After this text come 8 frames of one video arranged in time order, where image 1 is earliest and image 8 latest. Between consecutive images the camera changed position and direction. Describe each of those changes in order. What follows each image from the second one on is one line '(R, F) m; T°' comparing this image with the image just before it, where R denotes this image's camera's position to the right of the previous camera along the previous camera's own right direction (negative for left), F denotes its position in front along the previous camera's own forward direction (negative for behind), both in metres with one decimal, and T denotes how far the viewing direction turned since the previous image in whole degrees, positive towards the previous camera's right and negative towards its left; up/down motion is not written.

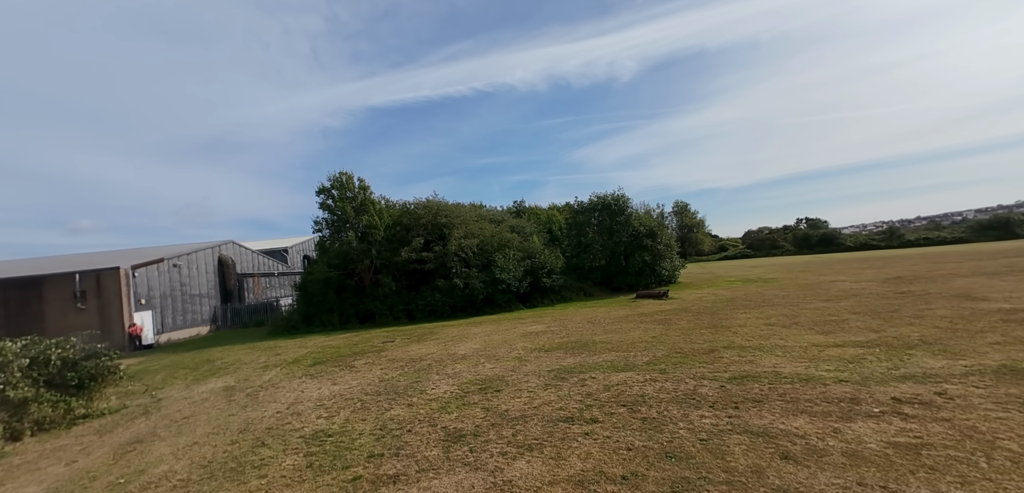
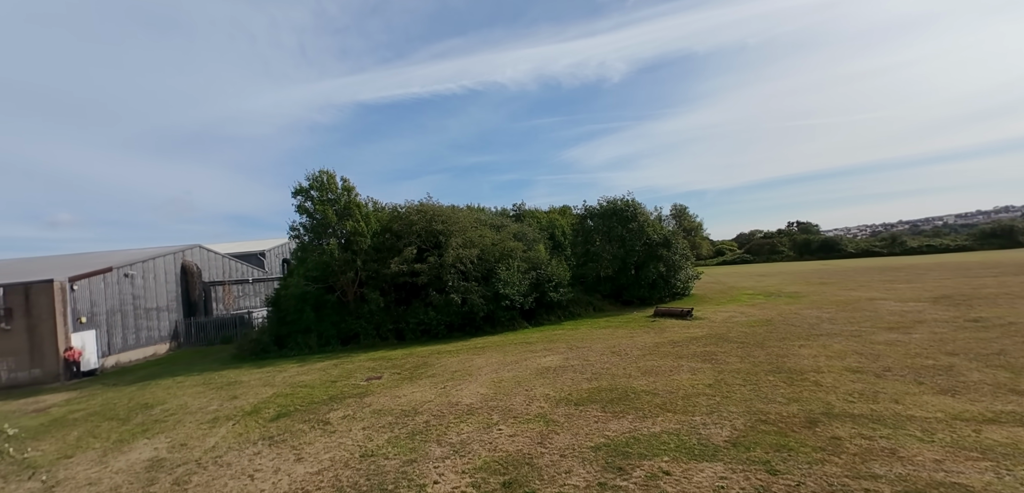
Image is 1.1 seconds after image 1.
(-0.7, +2.6) m; +1°
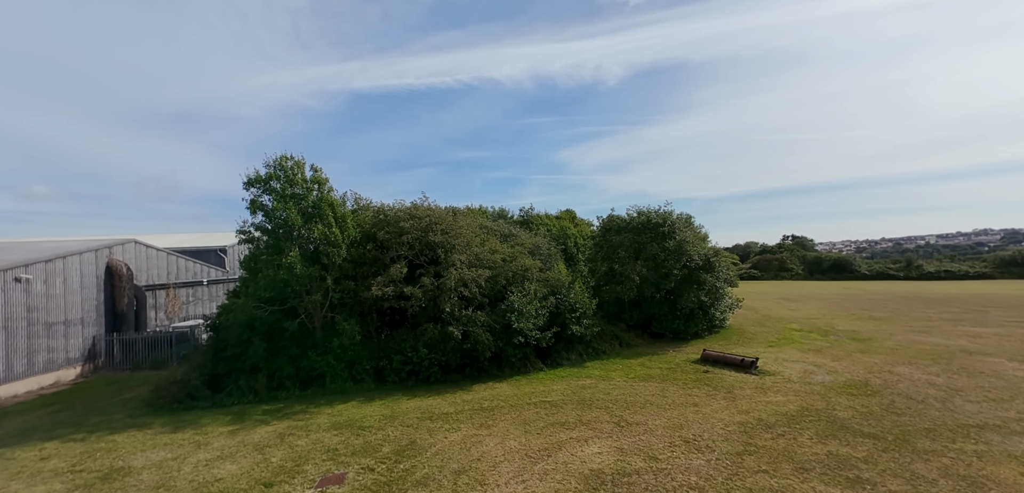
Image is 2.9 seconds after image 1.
(-1.1, +4.3) m; +2°
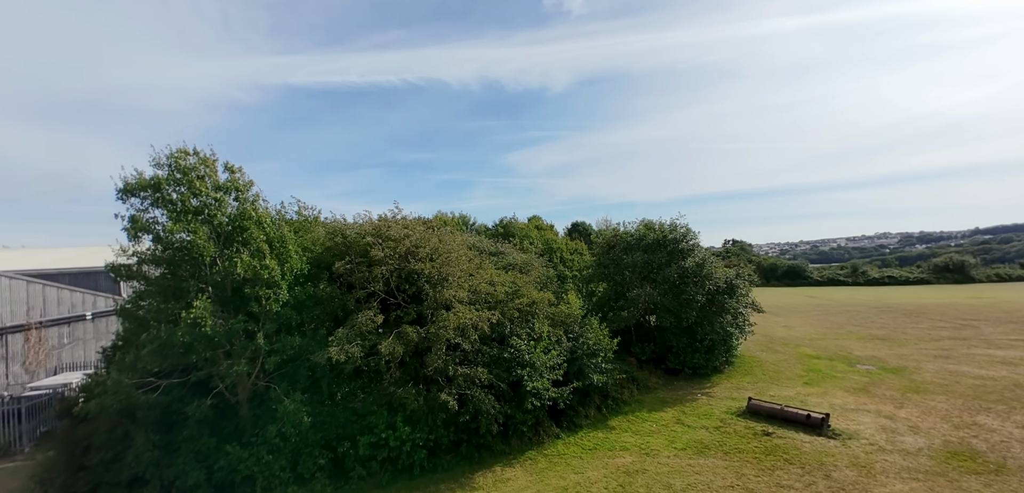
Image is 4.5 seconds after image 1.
(-1.7, +4.0) m; +7°
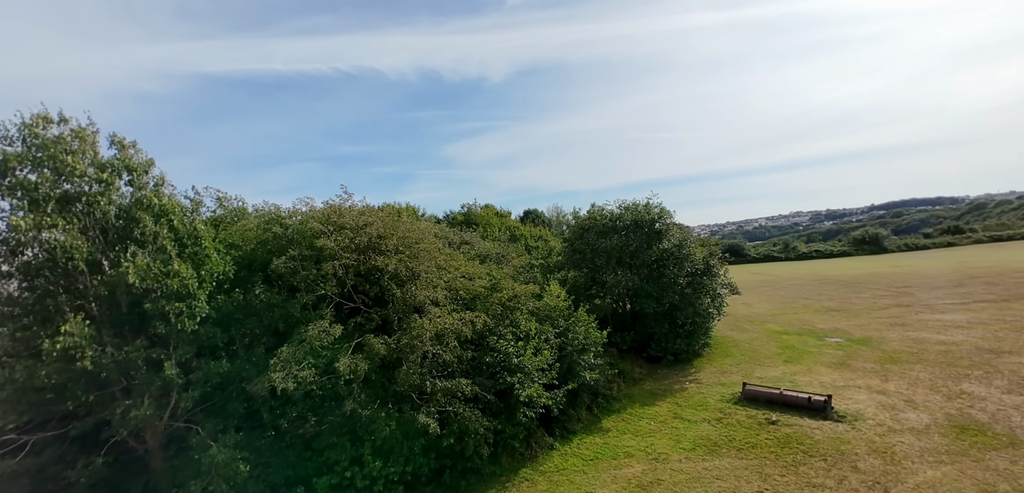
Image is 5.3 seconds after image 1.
(-0.8, +1.8) m; +7°
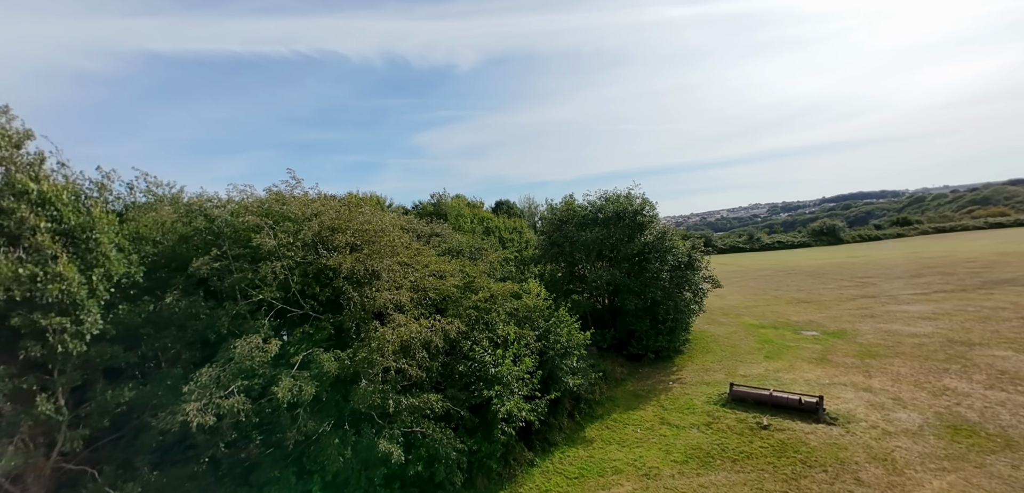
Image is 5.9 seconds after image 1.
(-0.1, +1.2) m; +4°
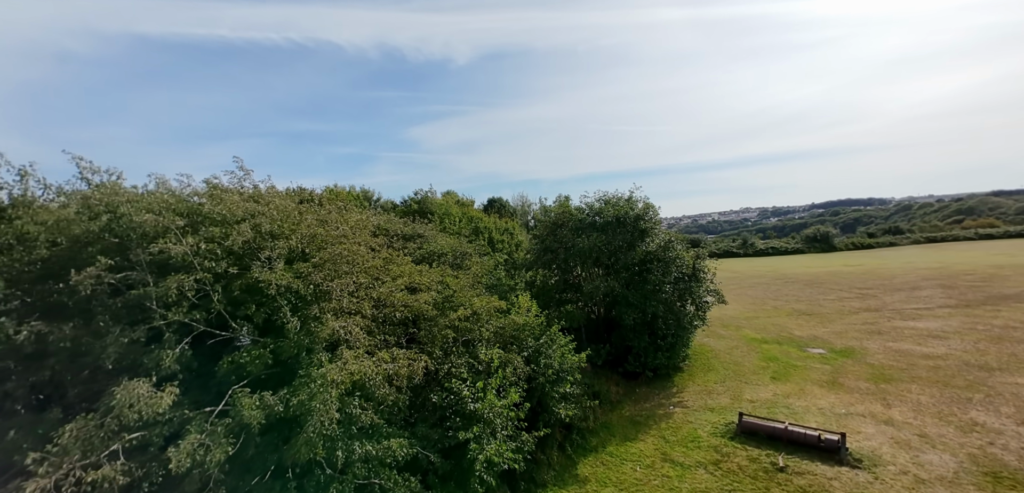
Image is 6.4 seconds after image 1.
(+0.1, +1.4) m; +1°
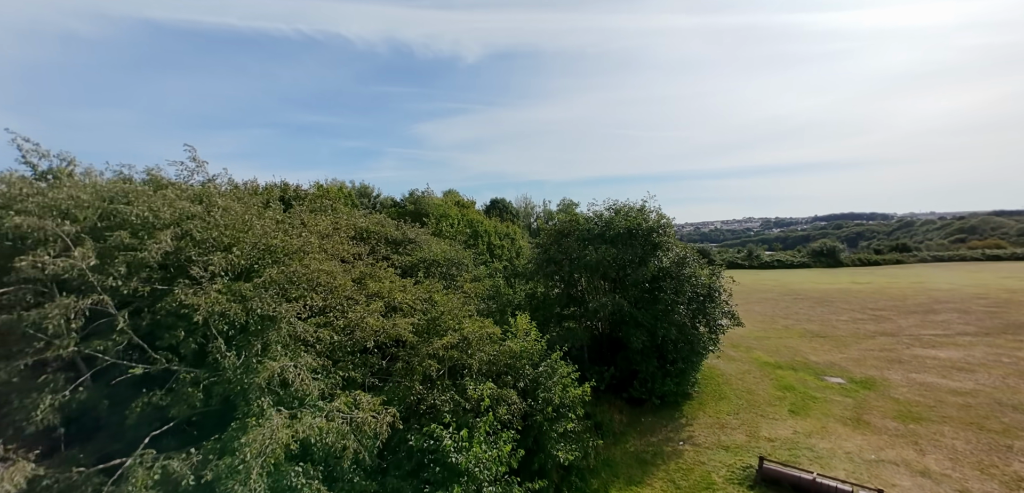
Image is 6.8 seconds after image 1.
(0.0, +1.2) m; 0°
